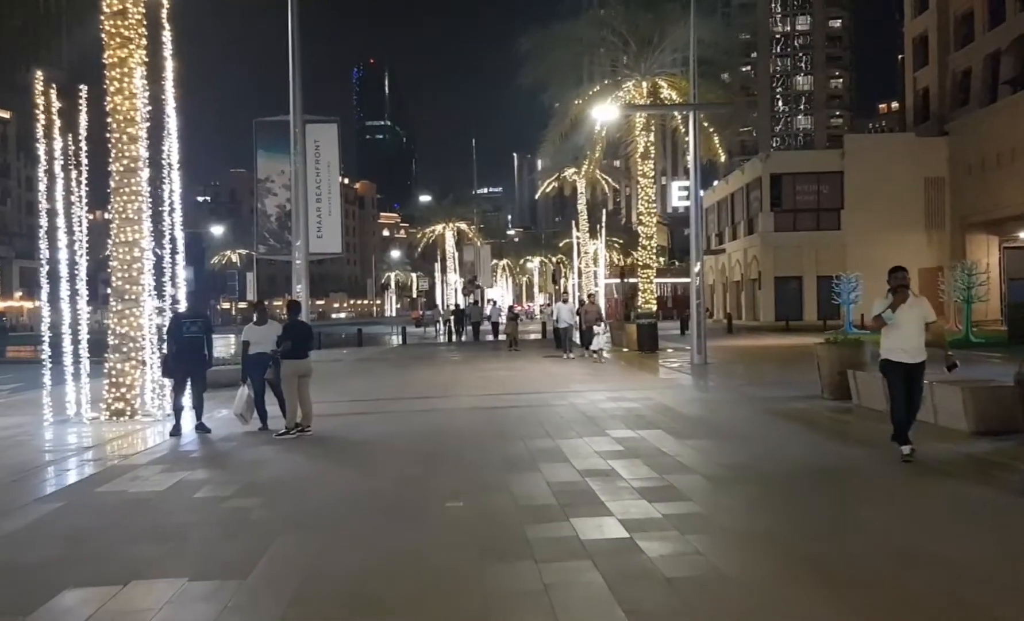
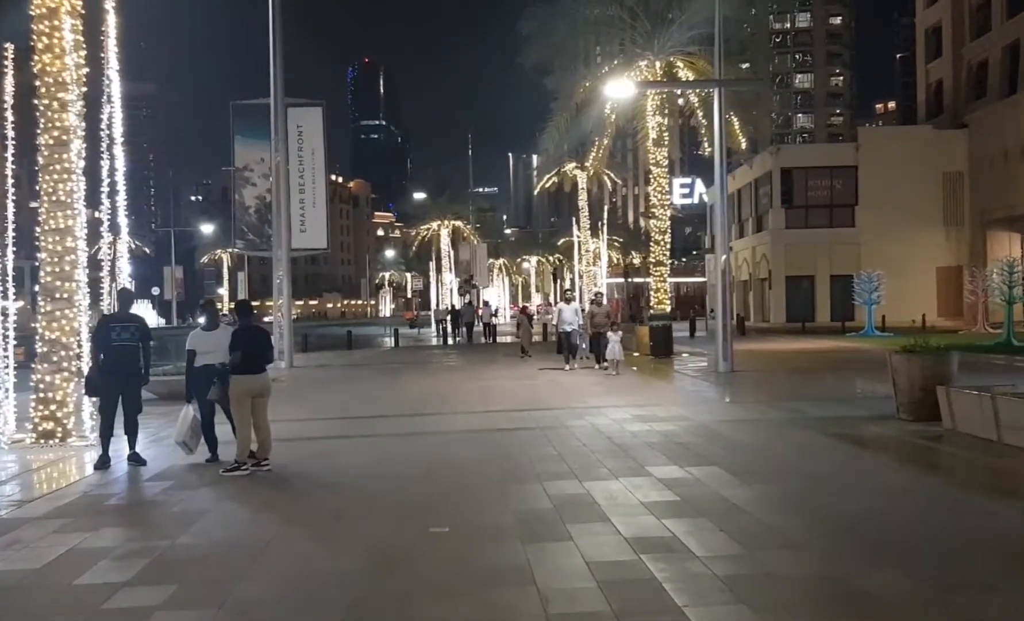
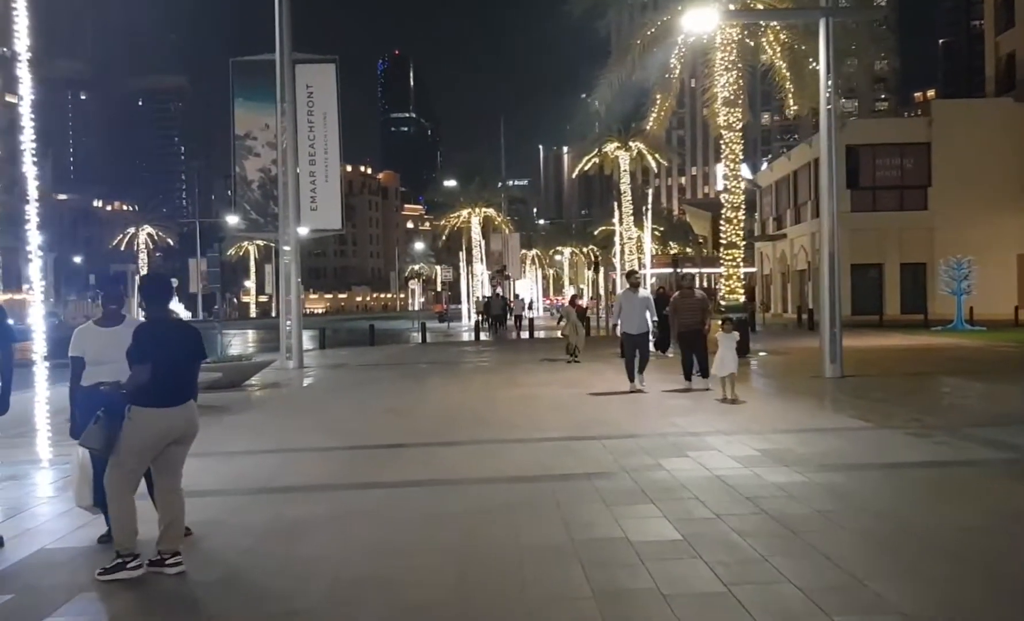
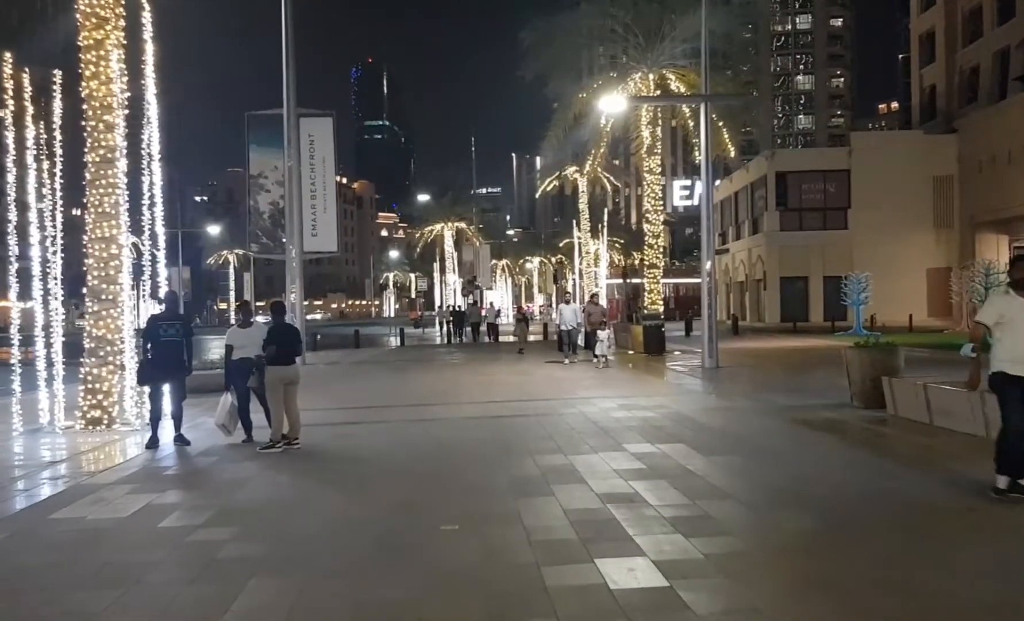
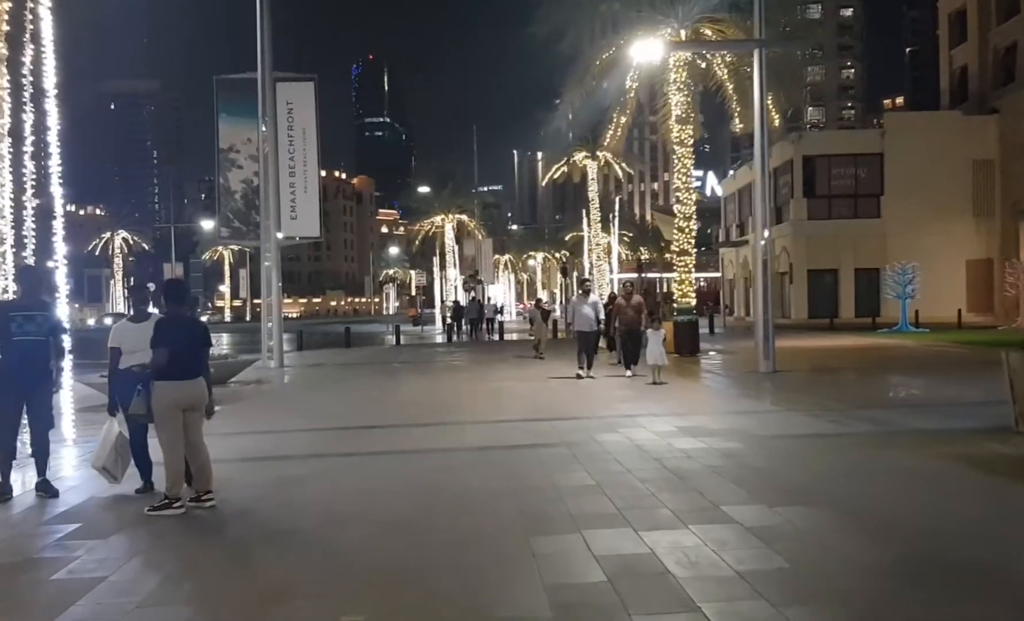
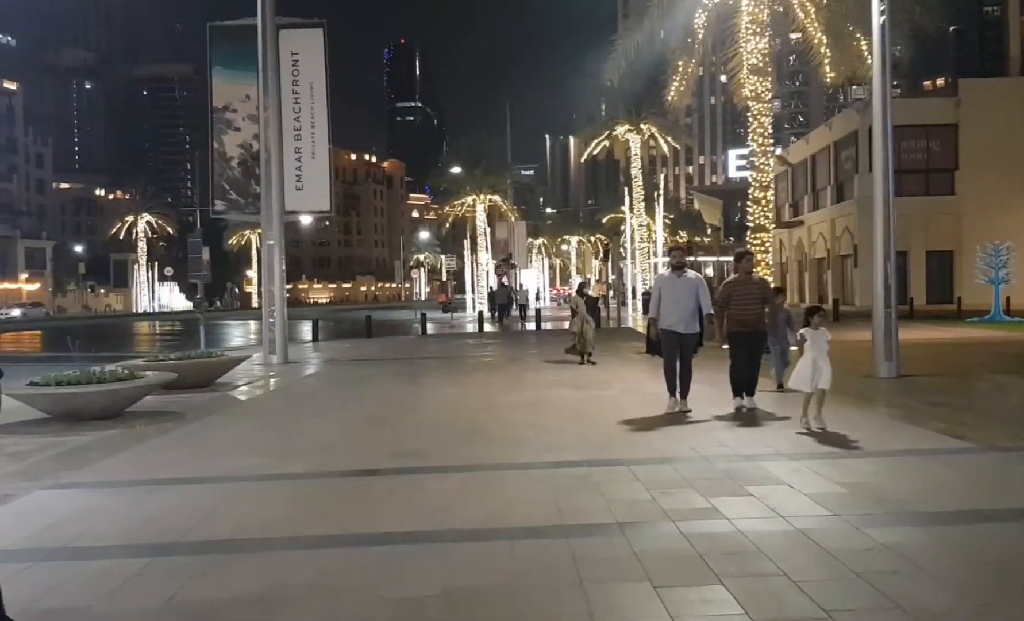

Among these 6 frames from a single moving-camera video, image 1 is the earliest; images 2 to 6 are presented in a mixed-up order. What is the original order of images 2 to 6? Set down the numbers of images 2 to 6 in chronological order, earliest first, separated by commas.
4, 2, 5, 3, 6
